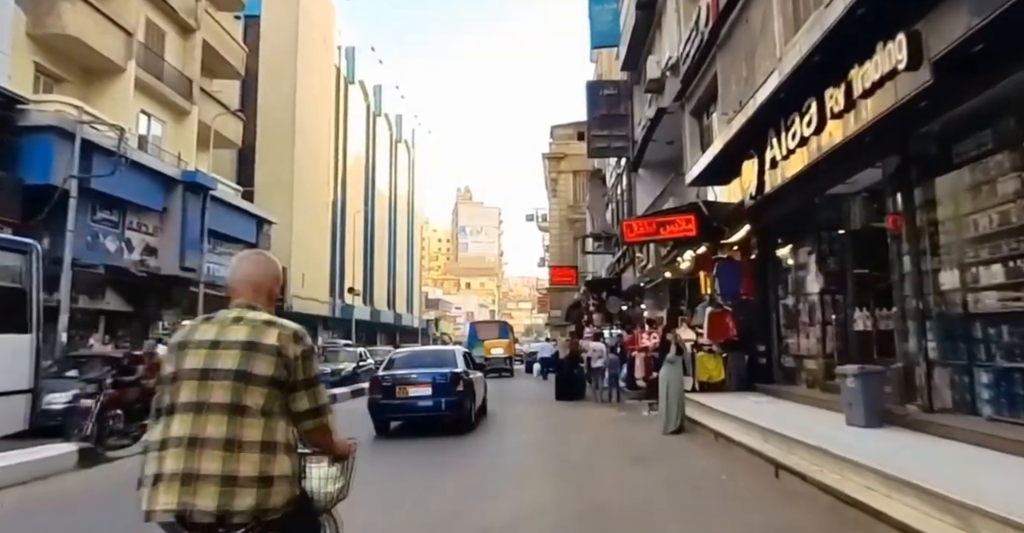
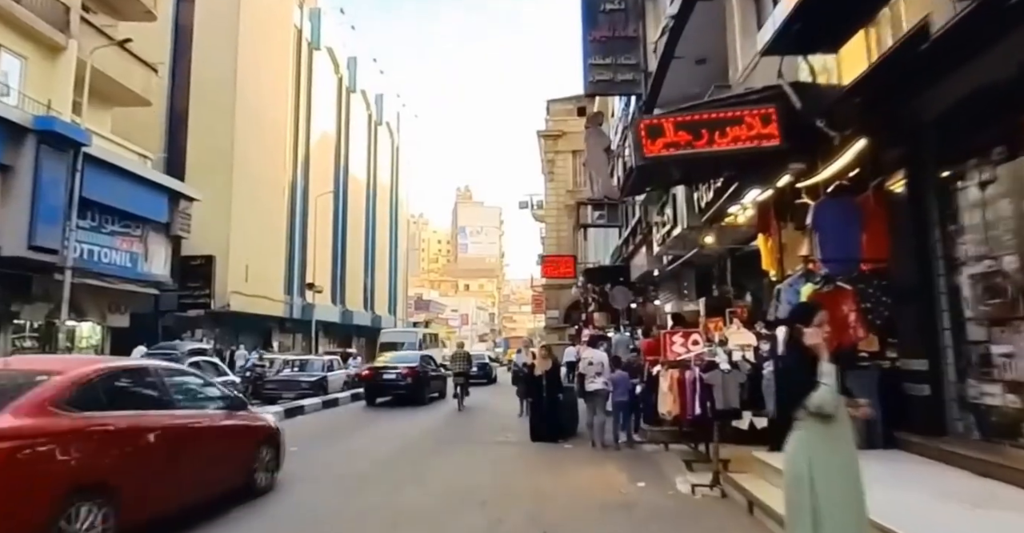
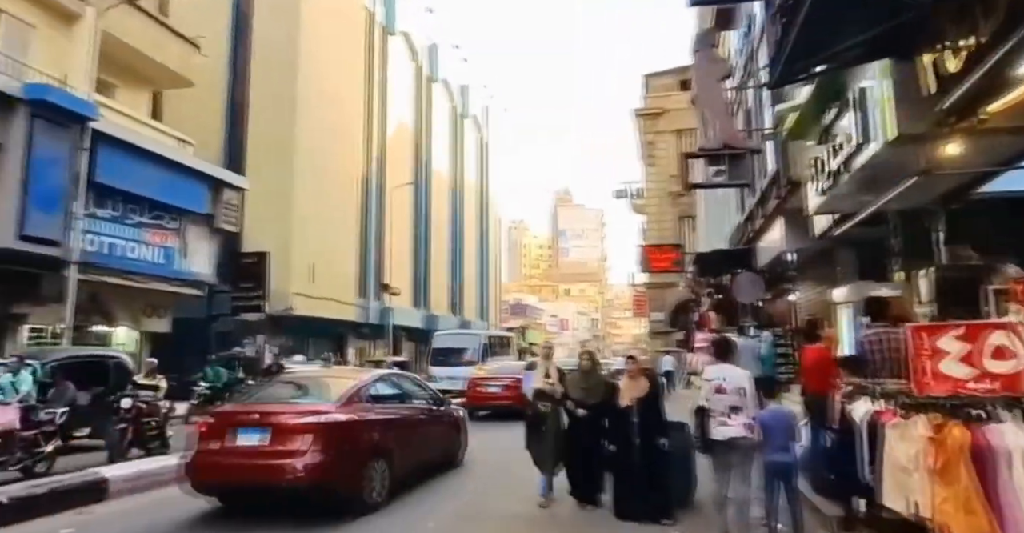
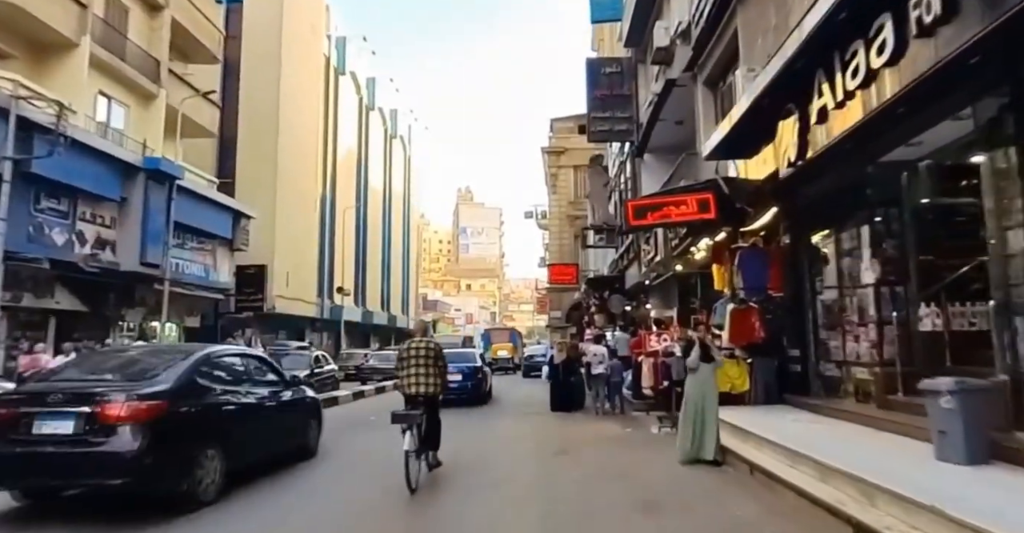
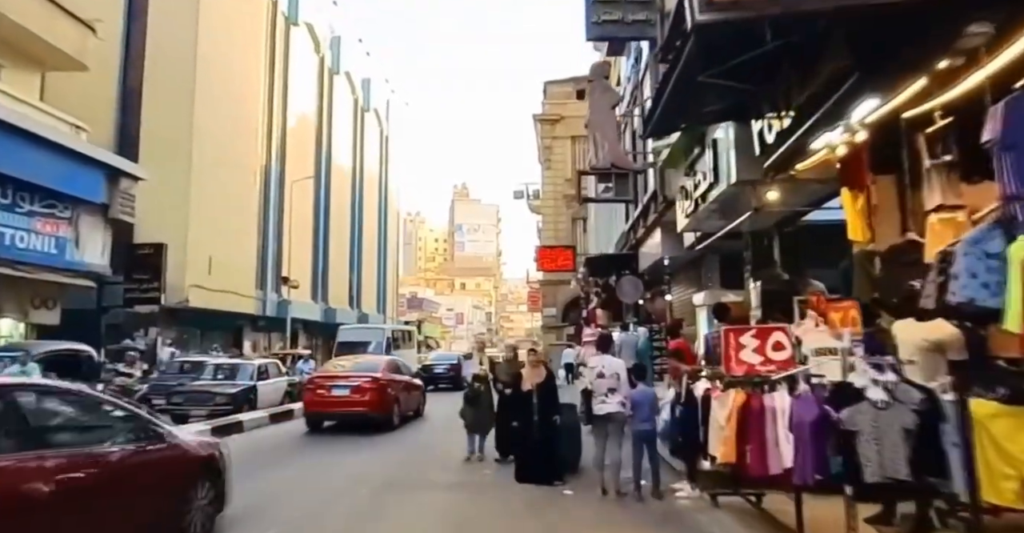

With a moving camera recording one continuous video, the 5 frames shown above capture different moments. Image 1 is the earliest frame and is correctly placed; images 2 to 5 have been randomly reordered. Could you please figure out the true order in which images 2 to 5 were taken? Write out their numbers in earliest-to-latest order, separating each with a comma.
4, 2, 5, 3
